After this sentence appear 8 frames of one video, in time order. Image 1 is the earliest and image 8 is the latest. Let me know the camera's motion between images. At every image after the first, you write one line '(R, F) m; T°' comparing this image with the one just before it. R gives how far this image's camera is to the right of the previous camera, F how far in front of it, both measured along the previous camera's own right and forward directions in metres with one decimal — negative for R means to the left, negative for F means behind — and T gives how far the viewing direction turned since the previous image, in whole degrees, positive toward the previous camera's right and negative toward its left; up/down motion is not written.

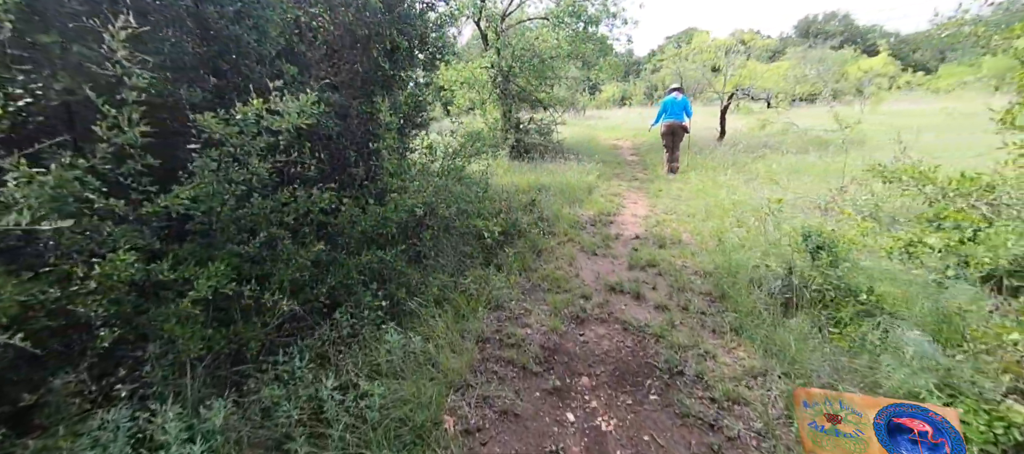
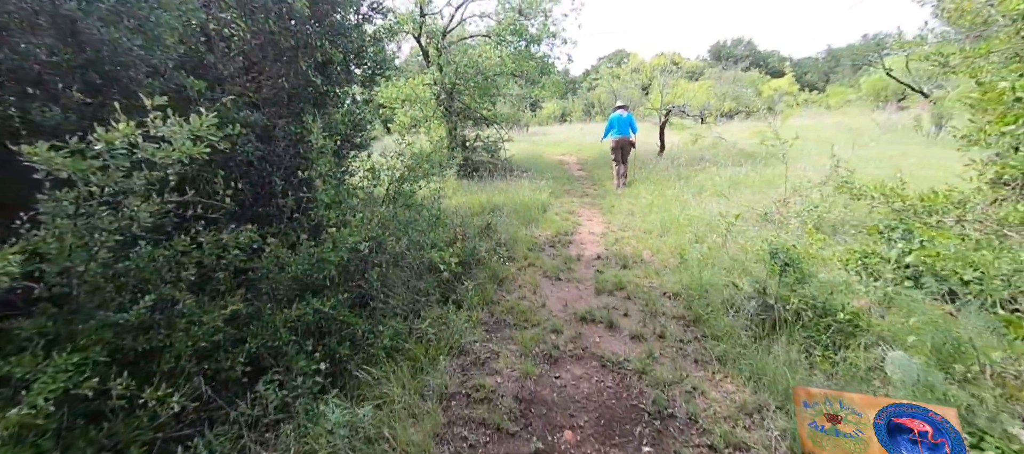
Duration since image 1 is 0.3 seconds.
(-0.1, +0.4) m; +7°
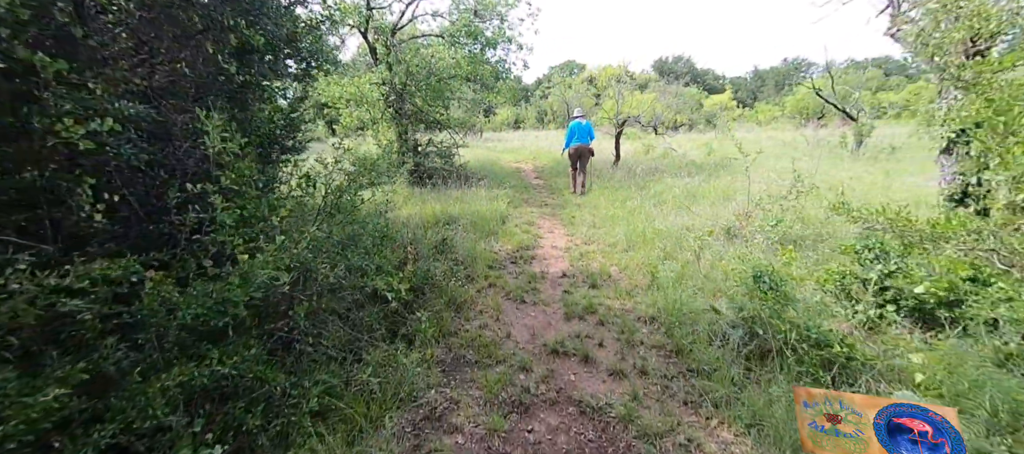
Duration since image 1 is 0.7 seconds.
(-0.1, +0.5) m; +6°
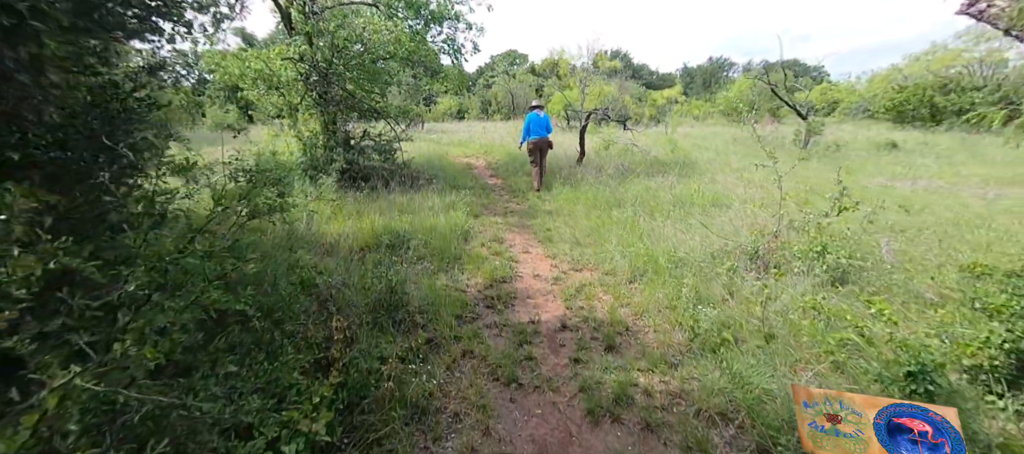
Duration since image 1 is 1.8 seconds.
(-0.3, +1.5) m; +8°
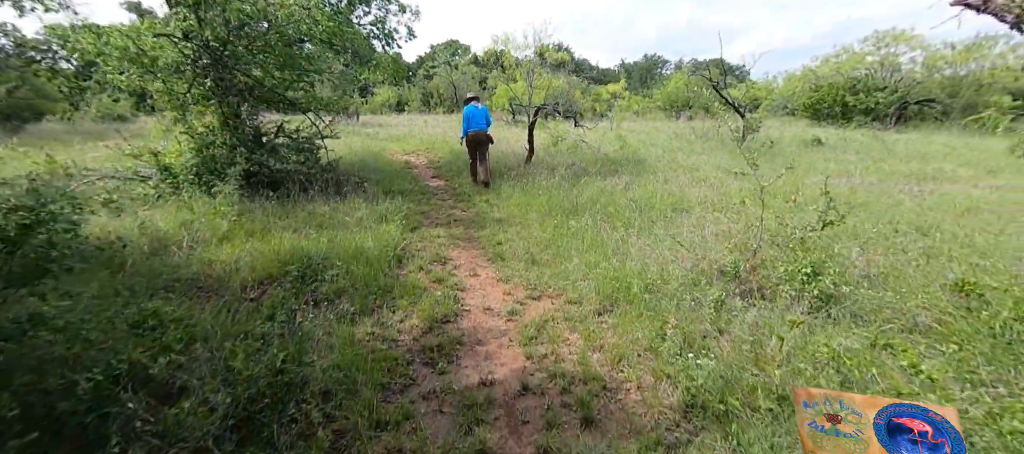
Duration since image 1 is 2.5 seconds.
(0.0, +0.8) m; +7°
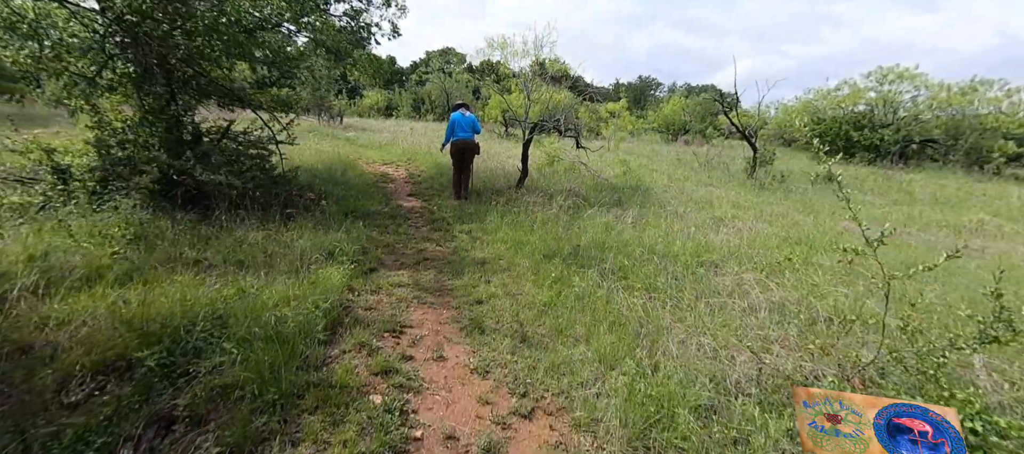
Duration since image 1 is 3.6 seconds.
(0.0, +1.3) m; +2°
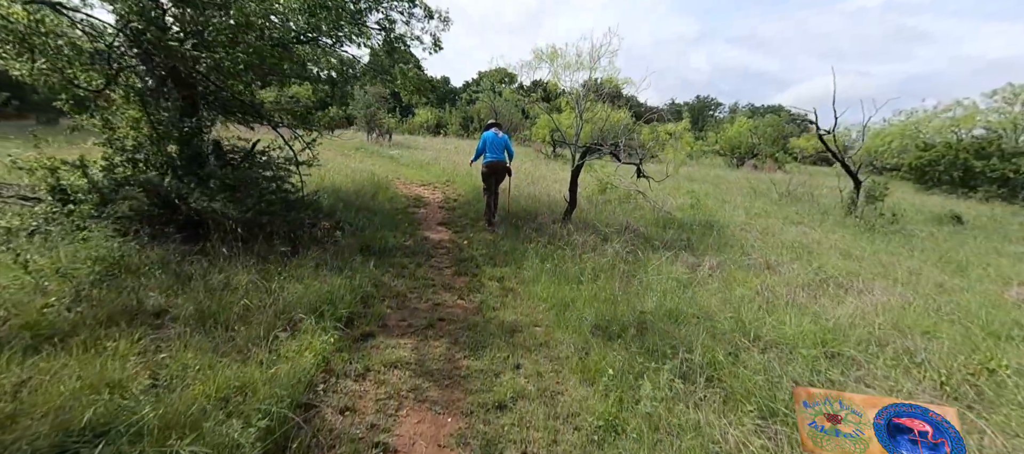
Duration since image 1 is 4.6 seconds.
(0.0, +1.2) m; -6°
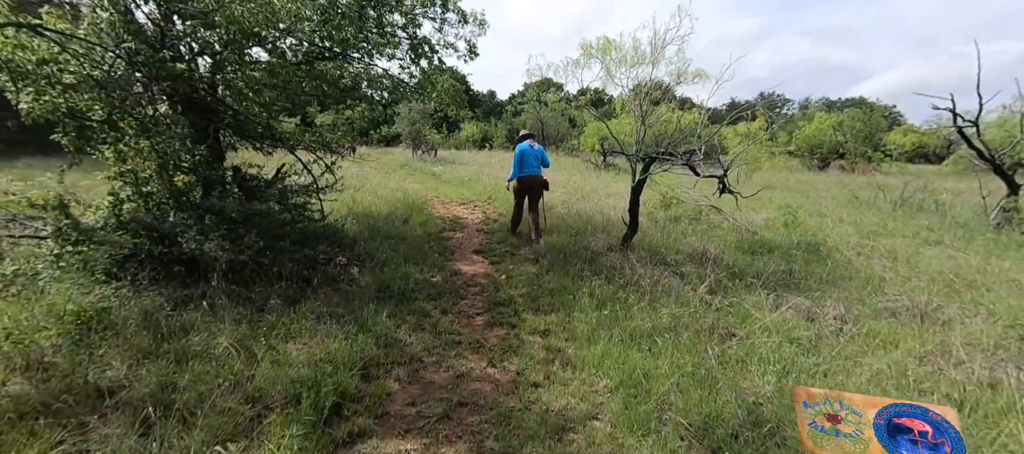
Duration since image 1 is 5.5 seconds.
(0.0, +1.1) m; -7°
